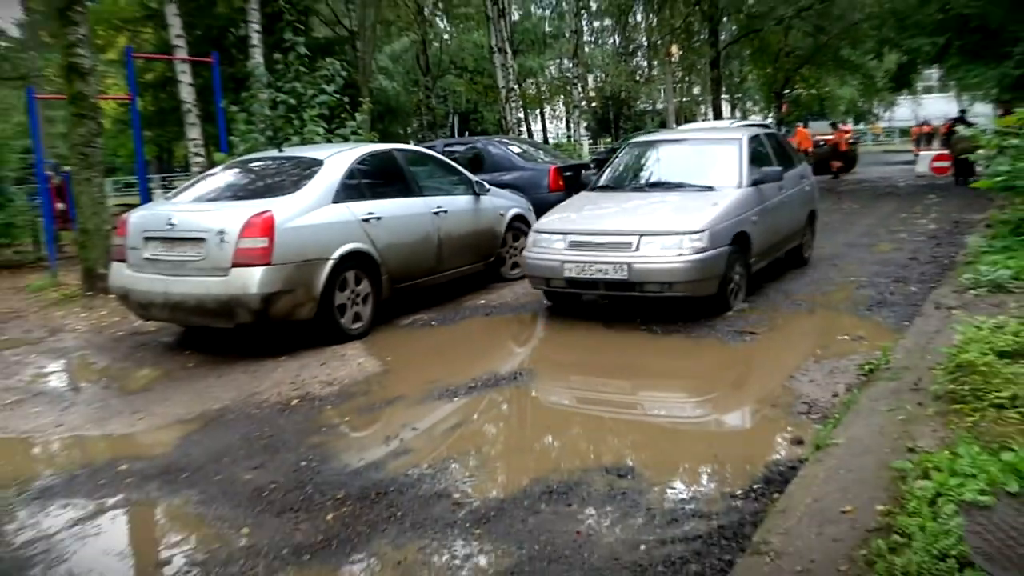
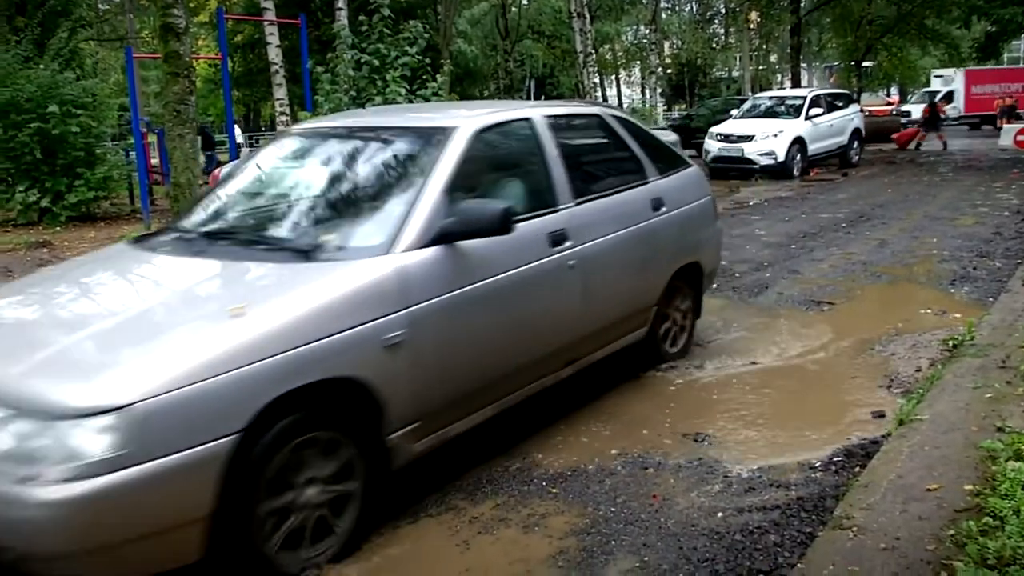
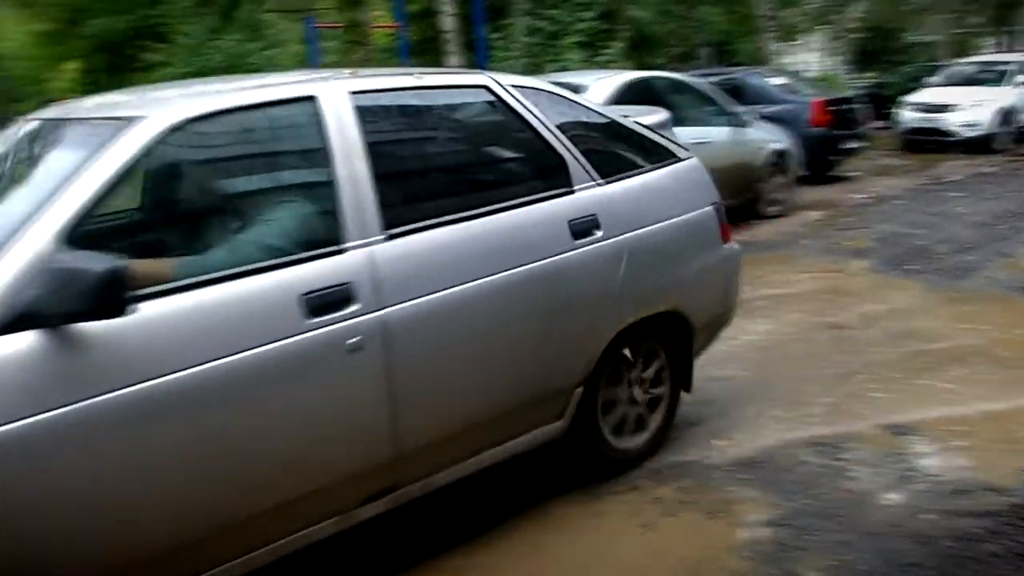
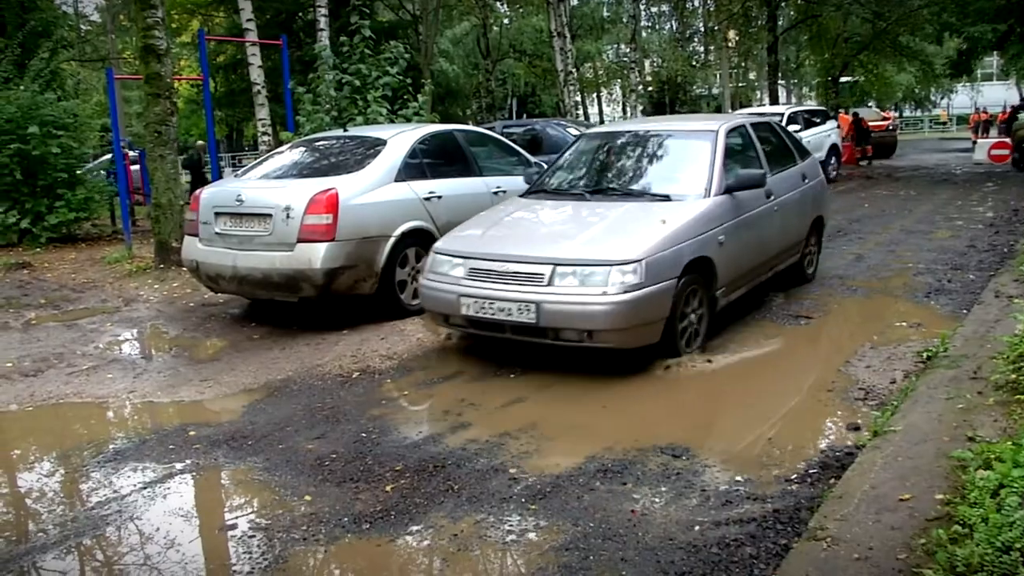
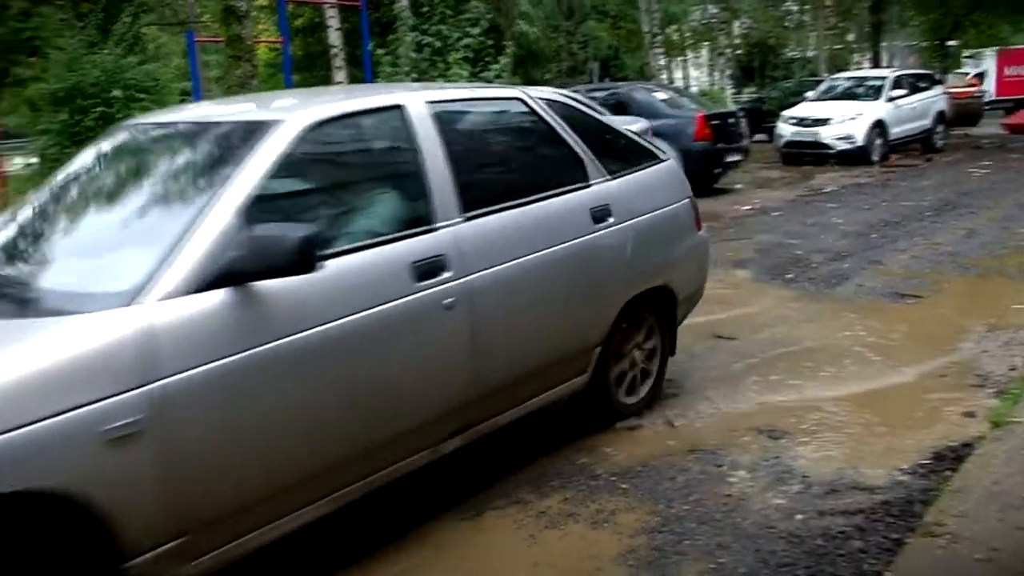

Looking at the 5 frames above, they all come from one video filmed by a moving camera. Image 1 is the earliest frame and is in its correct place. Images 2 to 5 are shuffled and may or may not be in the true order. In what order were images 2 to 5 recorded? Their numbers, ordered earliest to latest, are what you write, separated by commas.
4, 2, 5, 3
